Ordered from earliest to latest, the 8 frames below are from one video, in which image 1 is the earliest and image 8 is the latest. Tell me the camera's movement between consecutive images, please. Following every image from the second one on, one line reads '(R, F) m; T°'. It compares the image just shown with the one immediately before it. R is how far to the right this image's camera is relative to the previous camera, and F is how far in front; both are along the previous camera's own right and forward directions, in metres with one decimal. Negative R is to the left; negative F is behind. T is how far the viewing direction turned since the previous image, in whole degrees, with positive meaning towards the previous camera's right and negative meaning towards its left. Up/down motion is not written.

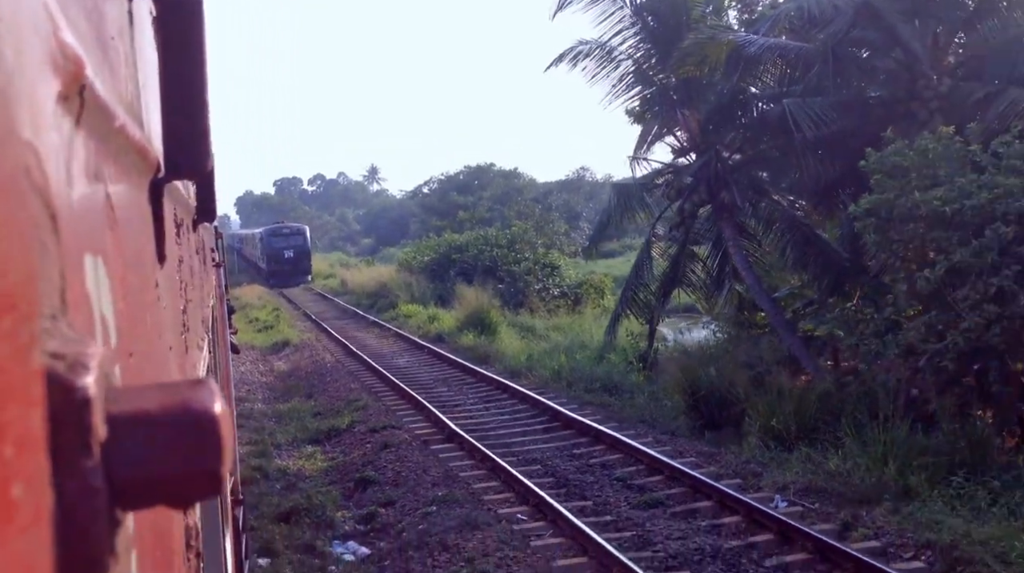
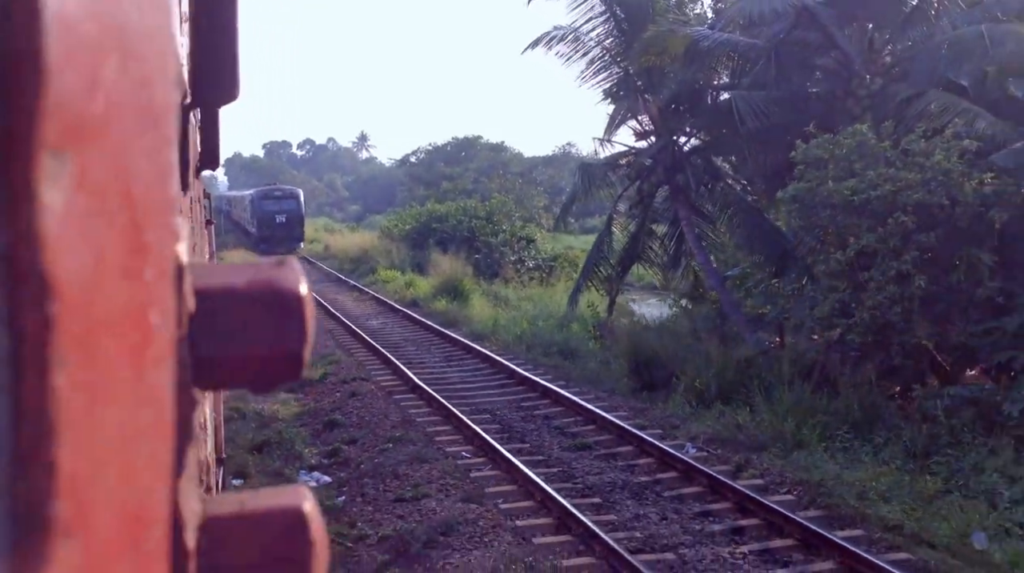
(+0.3, -1.1) m; +1°
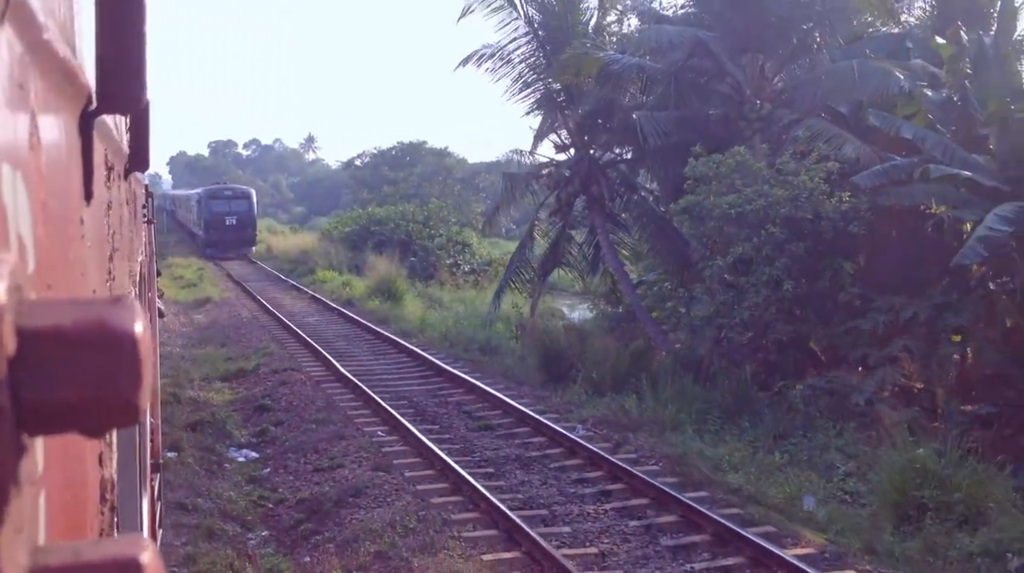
(+0.3, -1.1) m; +3°
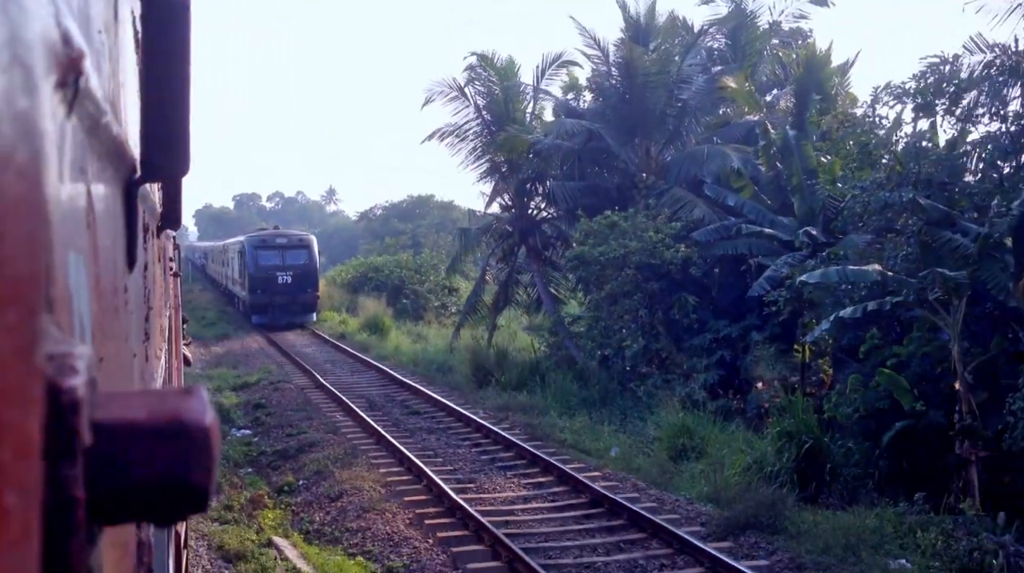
(+1.2, -3.9) m; -1°
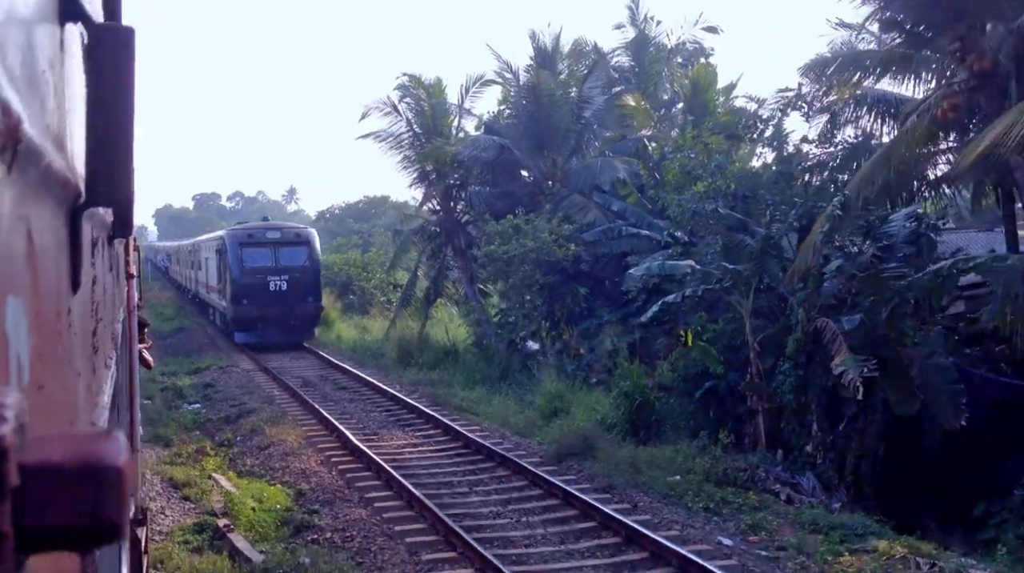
(+0.7, -2.5) m; +2°
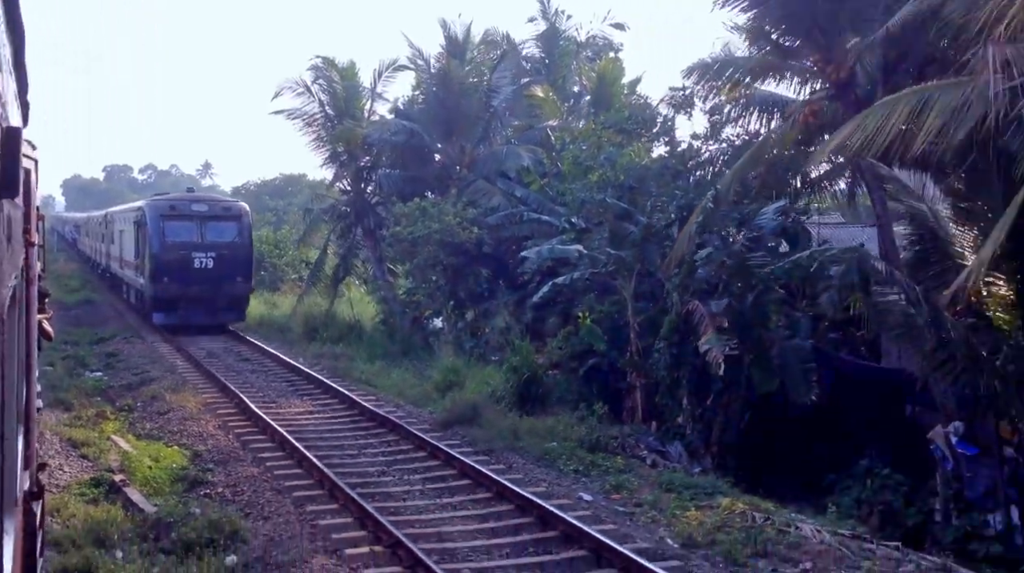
(+0.2, -0.6) m; +4°
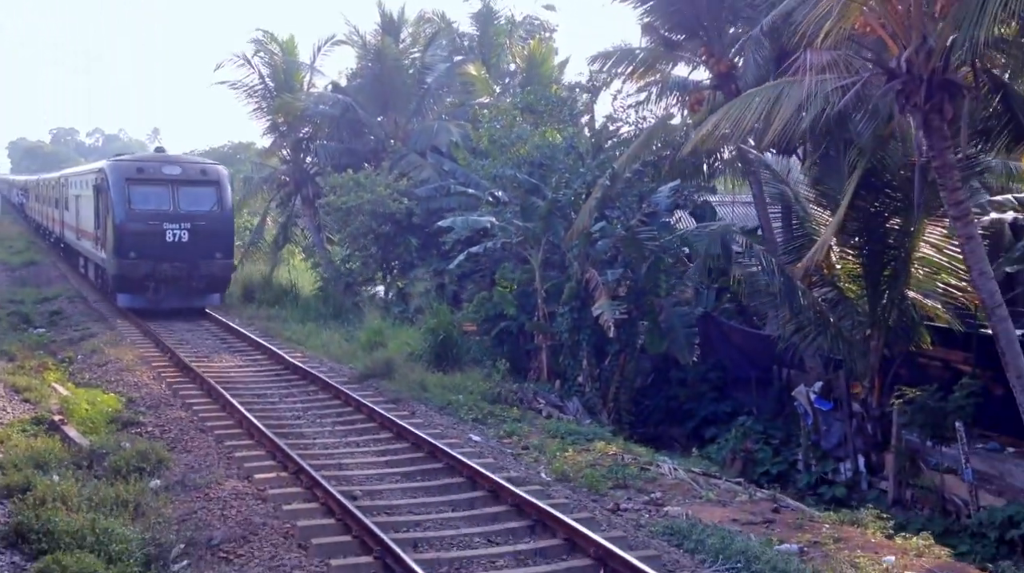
(+0.4, -1.1) m; +2°
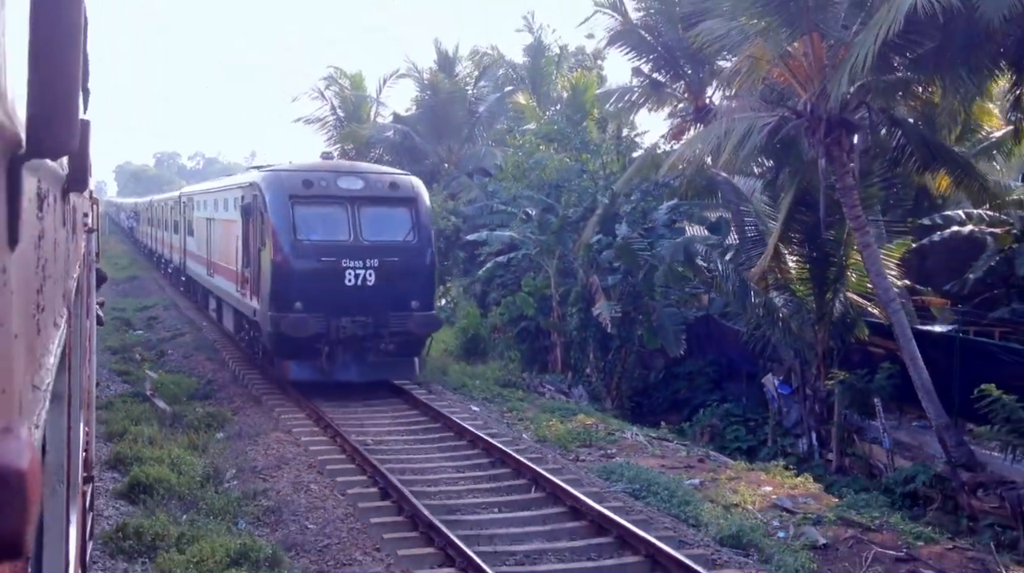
(+0.9, -2.1) m; -4°
